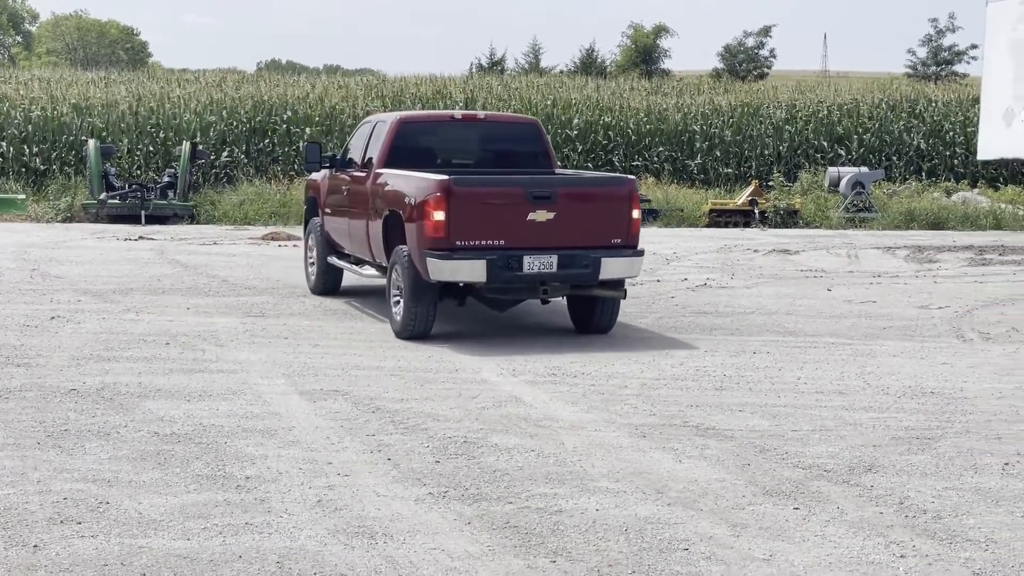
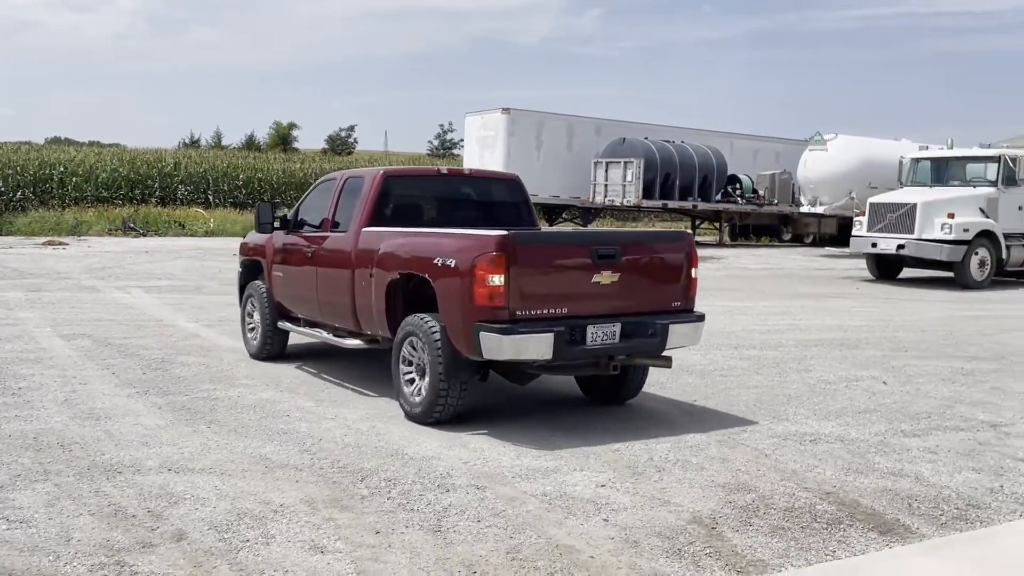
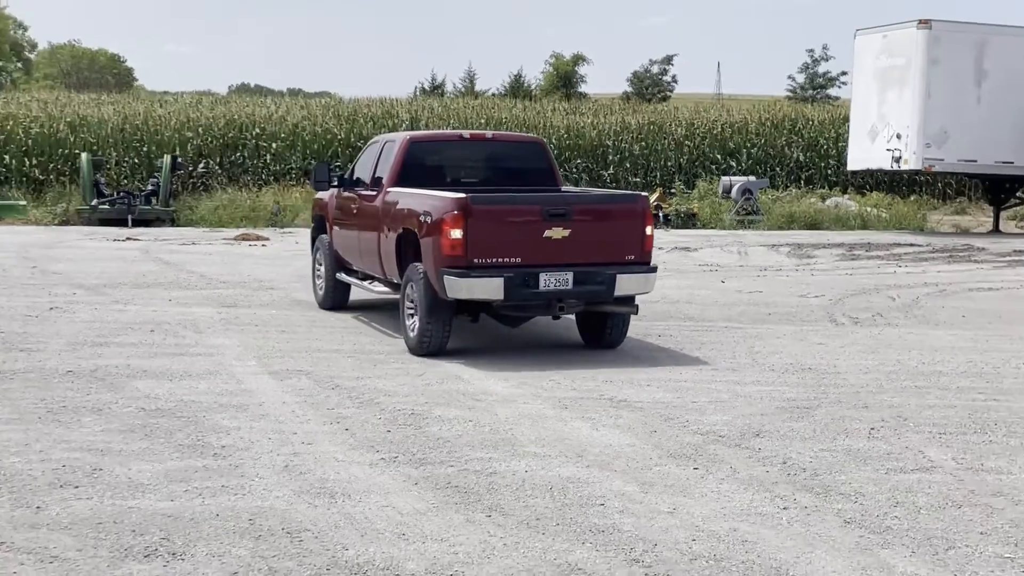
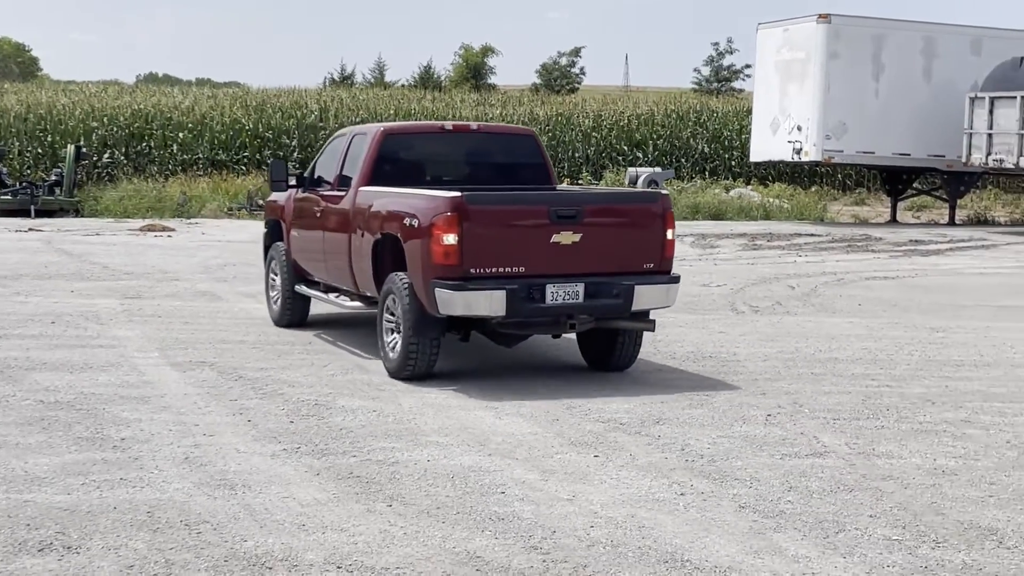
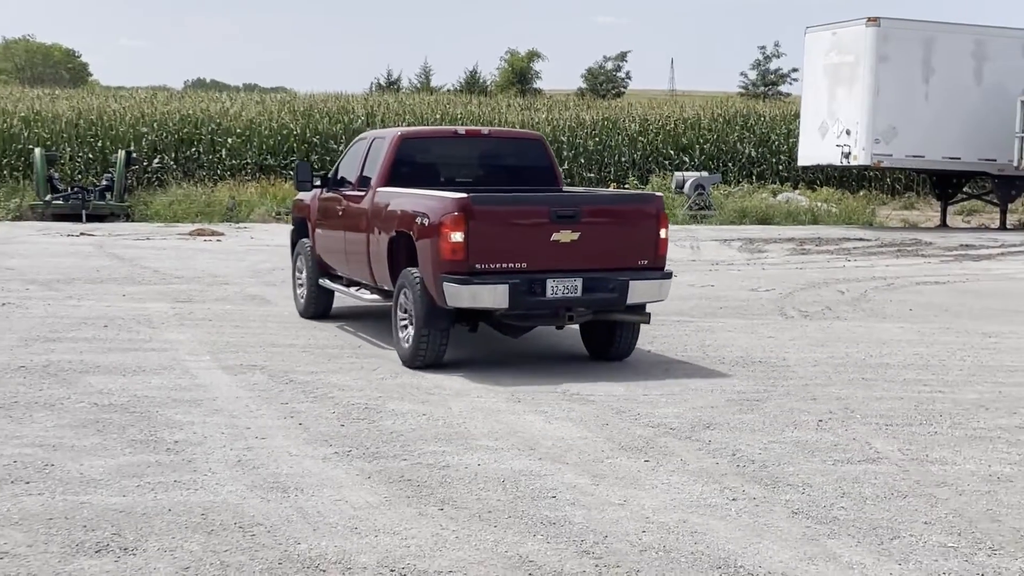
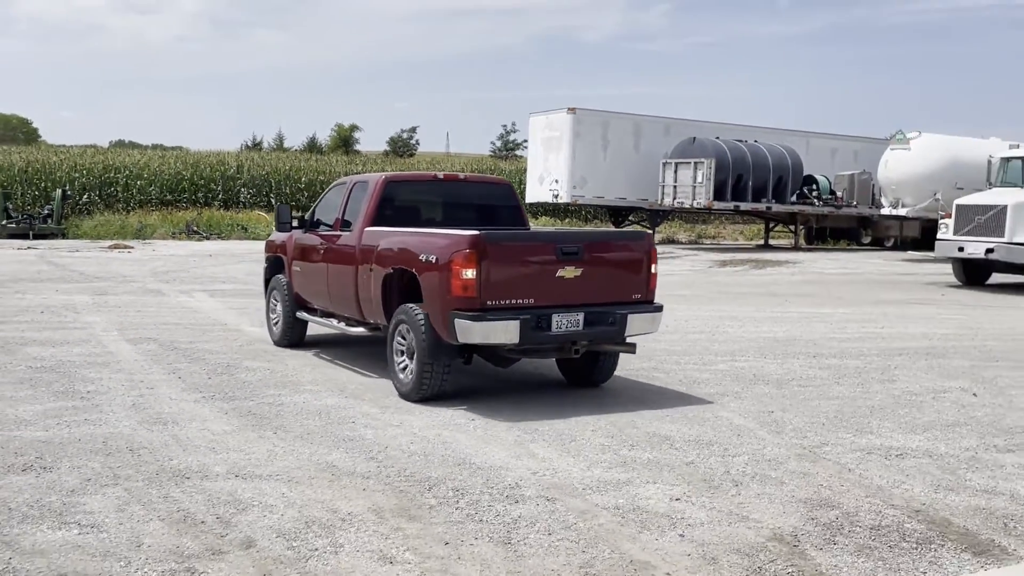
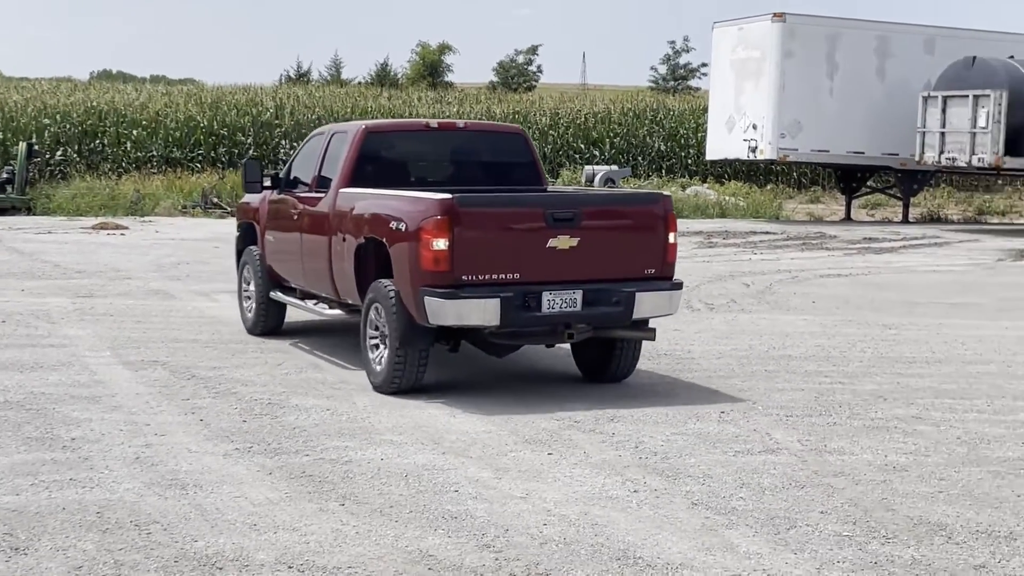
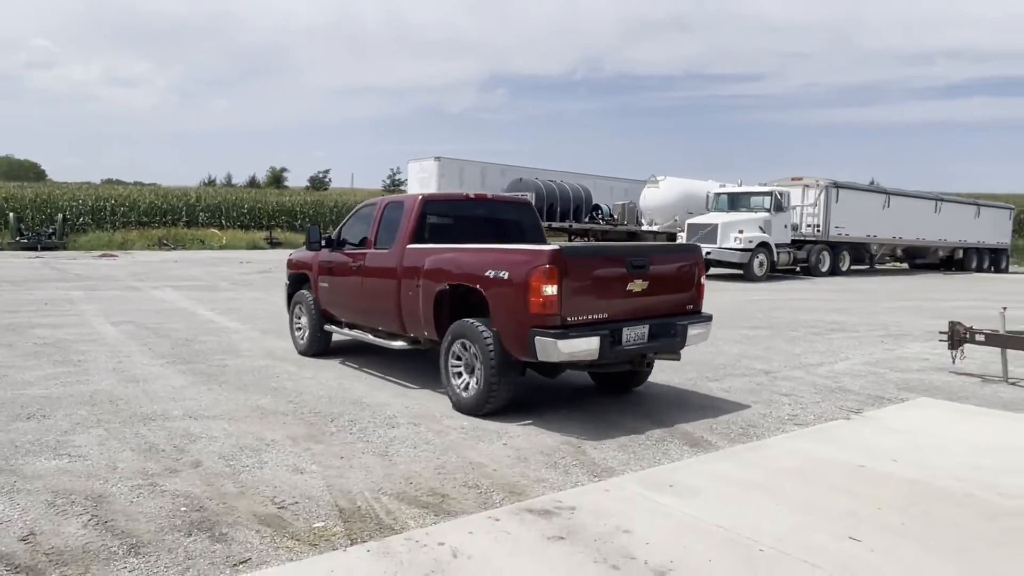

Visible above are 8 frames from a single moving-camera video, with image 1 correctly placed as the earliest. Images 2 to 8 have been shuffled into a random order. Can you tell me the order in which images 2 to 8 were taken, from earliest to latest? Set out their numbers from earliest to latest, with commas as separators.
3, 5, 4, 7, 6, 2, 8
